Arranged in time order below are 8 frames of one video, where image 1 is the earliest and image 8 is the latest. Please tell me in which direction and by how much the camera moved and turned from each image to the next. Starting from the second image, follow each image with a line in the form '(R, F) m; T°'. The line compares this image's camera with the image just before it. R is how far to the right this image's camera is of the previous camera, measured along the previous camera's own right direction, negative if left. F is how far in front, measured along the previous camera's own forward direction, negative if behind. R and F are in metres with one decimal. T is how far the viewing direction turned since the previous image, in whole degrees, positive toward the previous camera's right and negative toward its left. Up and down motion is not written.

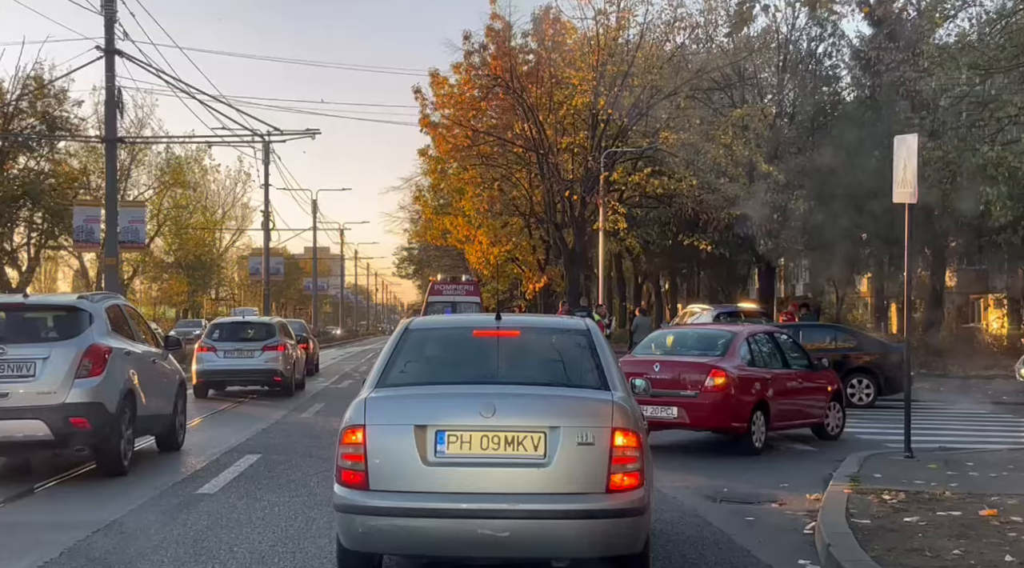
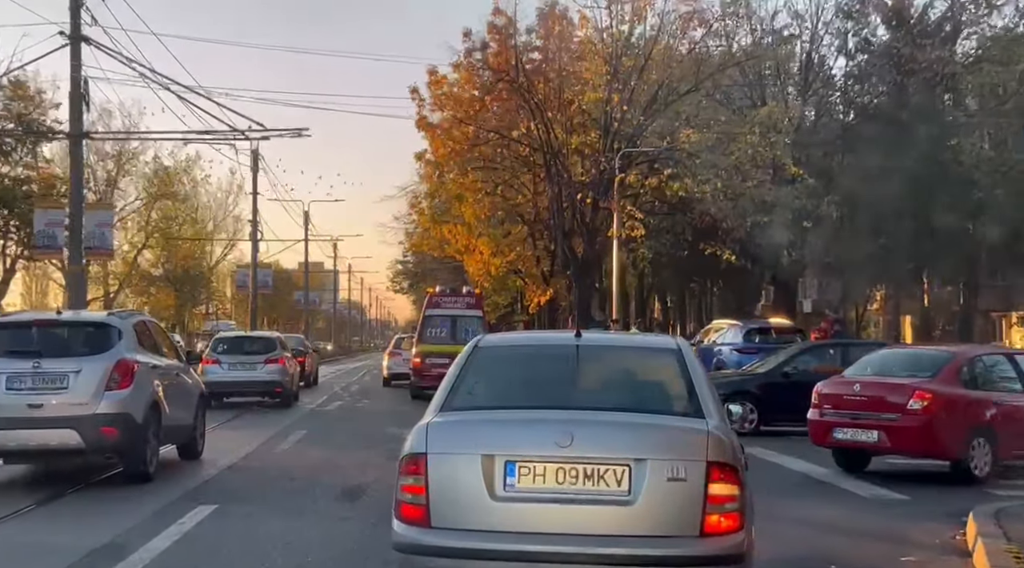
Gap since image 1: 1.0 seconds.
(-0.2, +2.5) m; 0°
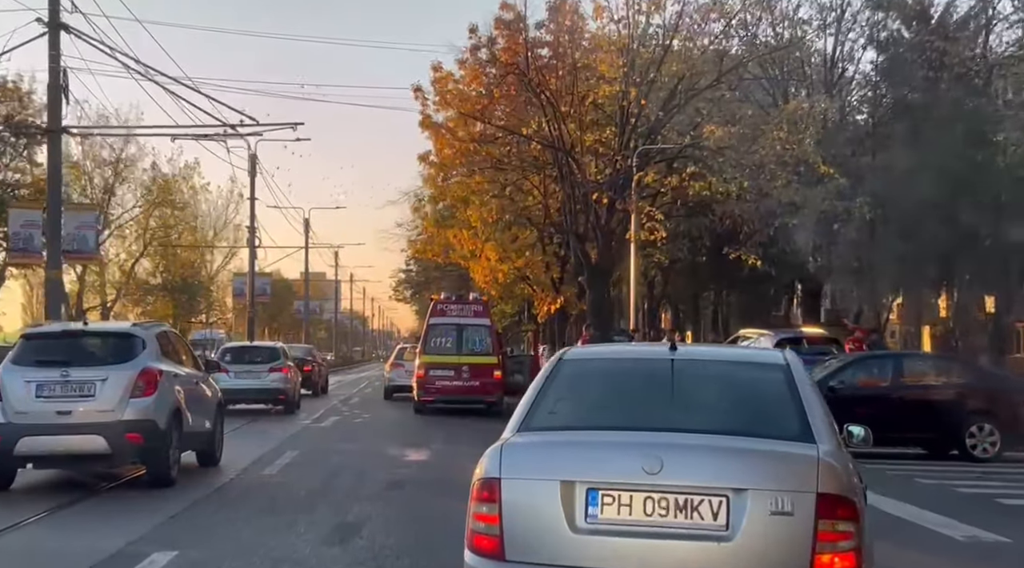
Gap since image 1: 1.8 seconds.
(-0.1, +1.7) m; 0°
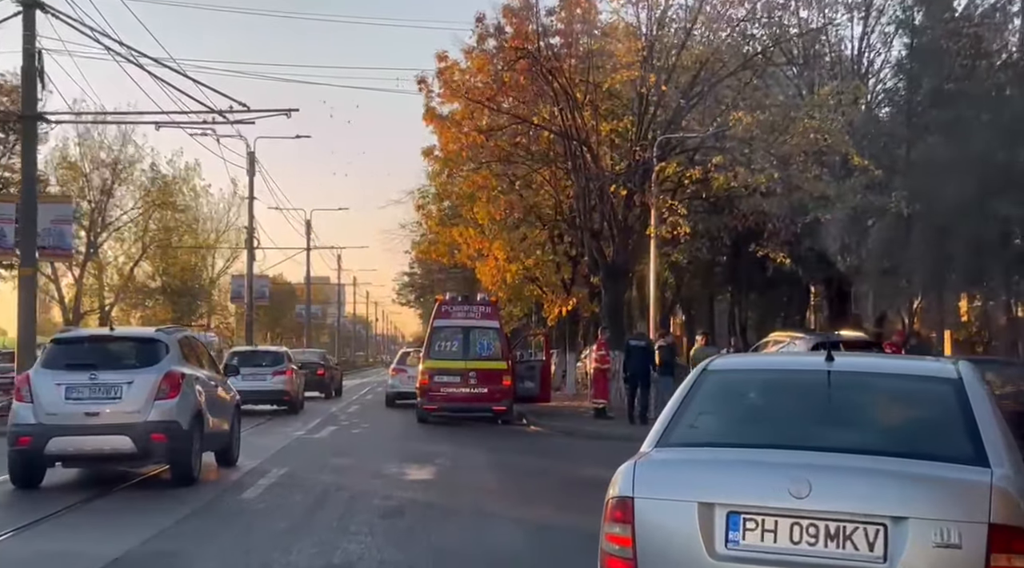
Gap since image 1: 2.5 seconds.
(-0.1, +1.7) m; 0°
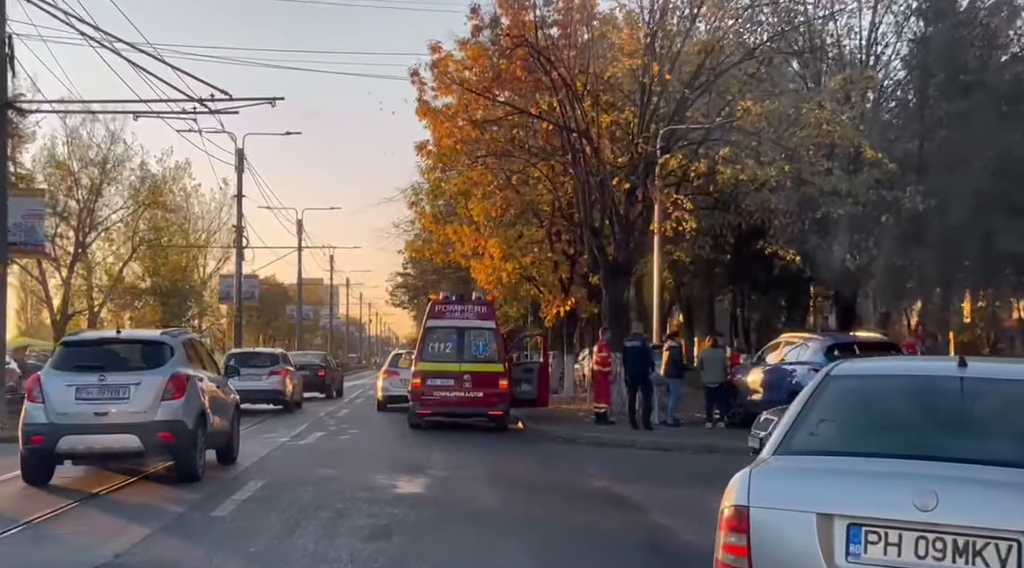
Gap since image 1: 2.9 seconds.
(0.0, +1.1) m; 0°
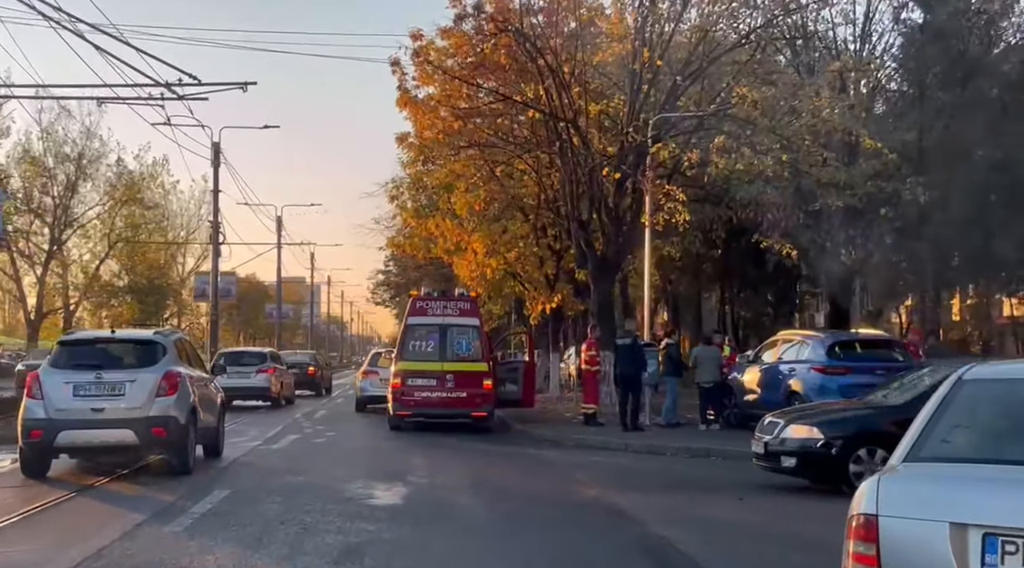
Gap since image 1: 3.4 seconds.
(0.0, +1.0) m; +1°
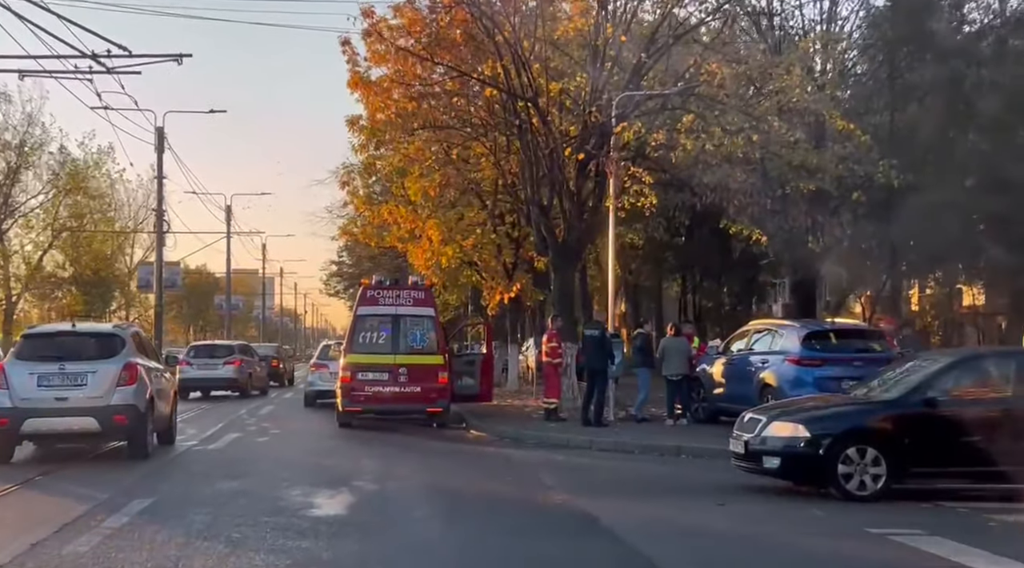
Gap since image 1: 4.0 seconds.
(0.0, +1.2) m; +2°
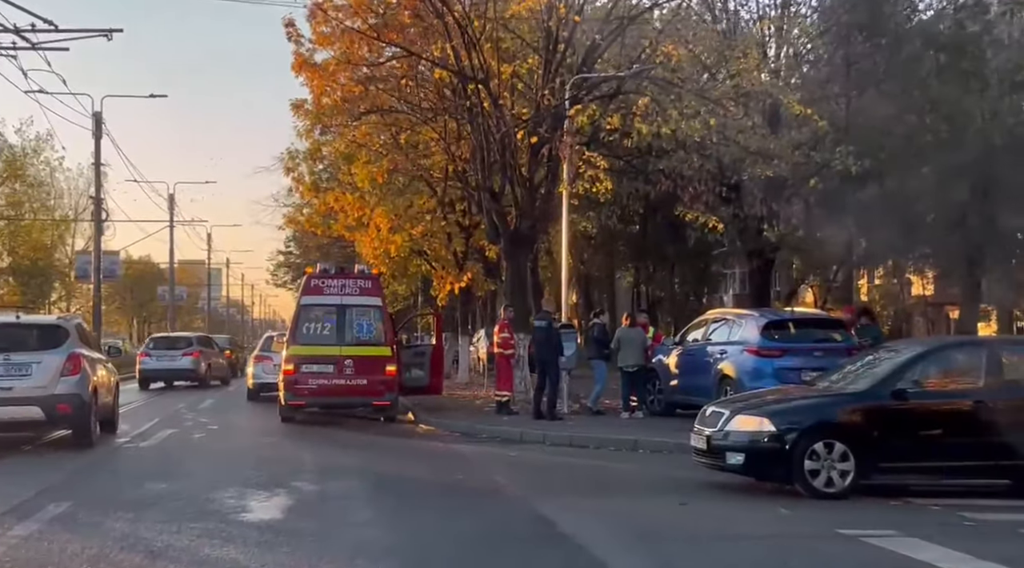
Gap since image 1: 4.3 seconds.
(0.0, +0.7) m; +2°
